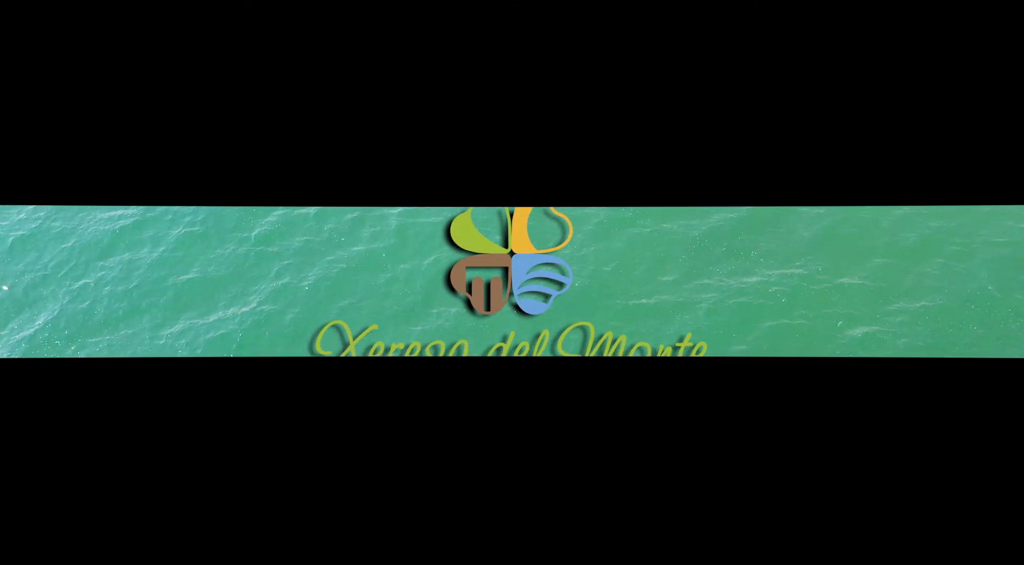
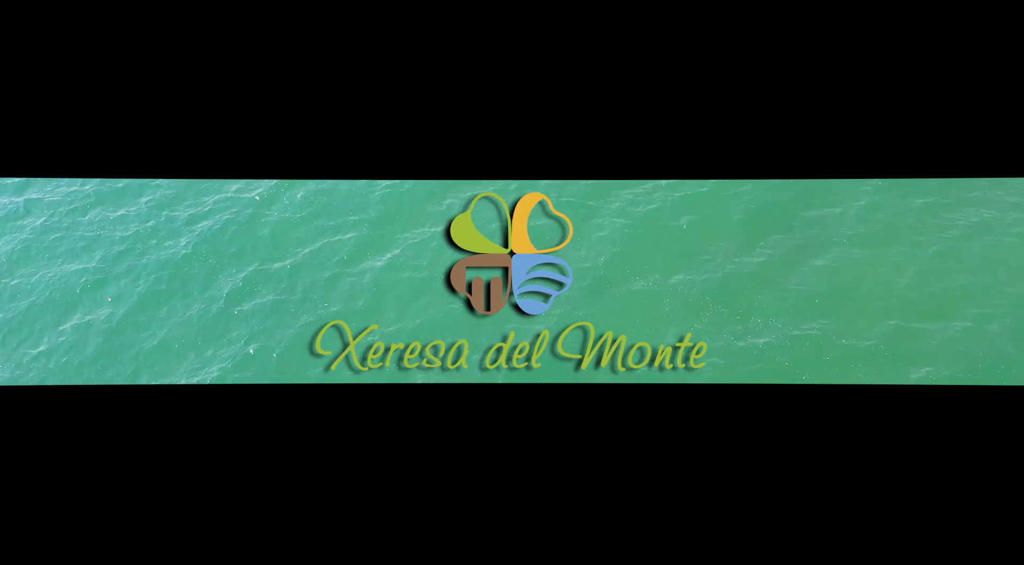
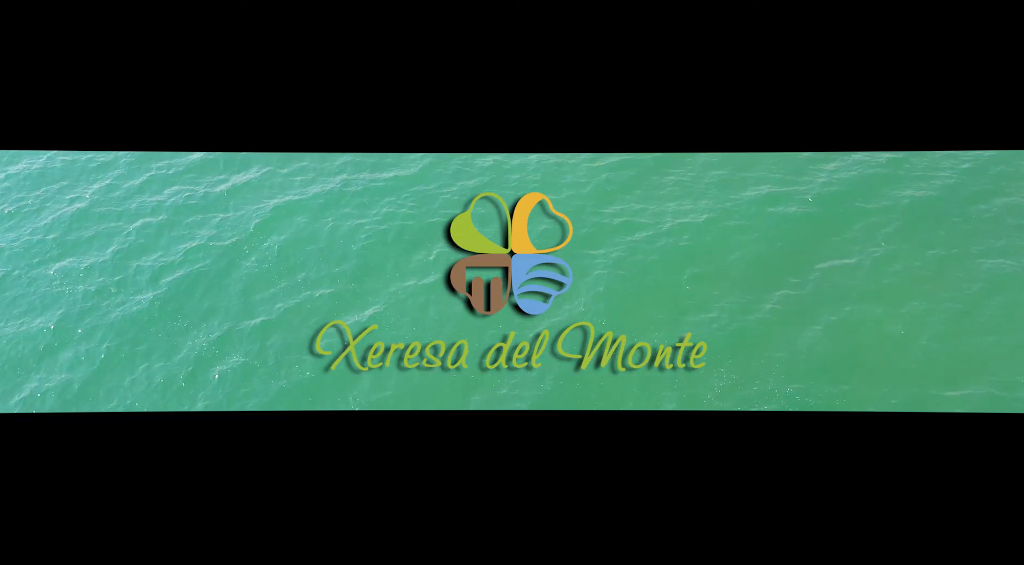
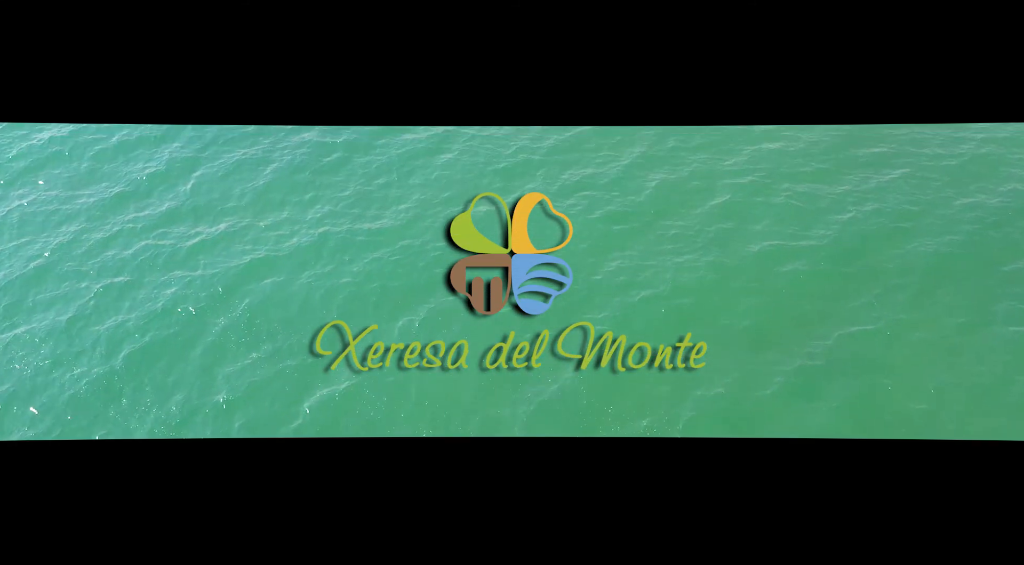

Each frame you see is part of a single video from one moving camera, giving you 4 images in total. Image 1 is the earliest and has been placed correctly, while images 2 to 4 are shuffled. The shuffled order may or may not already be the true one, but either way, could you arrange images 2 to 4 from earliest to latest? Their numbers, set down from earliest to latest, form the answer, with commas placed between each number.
2, 3, 4
